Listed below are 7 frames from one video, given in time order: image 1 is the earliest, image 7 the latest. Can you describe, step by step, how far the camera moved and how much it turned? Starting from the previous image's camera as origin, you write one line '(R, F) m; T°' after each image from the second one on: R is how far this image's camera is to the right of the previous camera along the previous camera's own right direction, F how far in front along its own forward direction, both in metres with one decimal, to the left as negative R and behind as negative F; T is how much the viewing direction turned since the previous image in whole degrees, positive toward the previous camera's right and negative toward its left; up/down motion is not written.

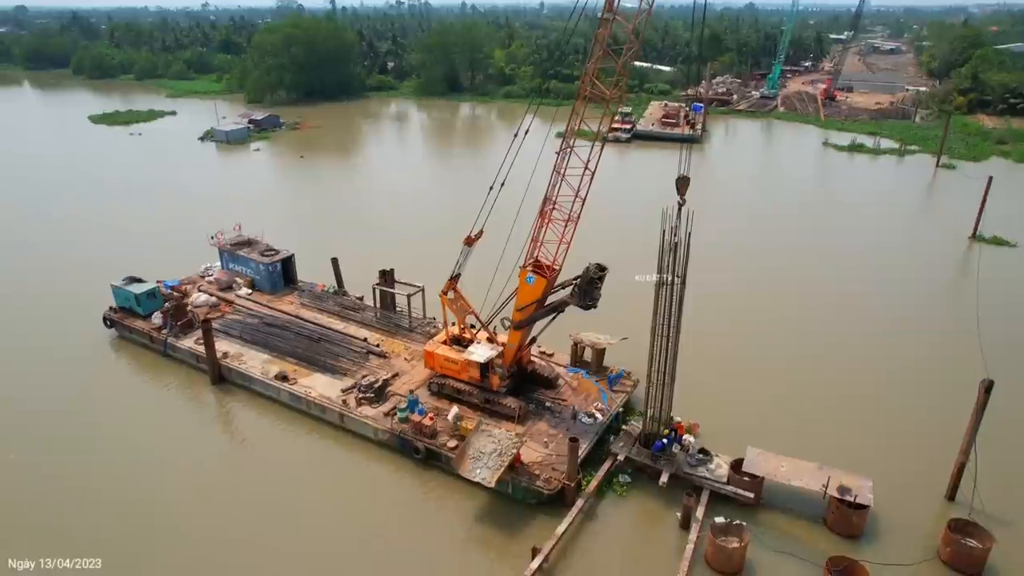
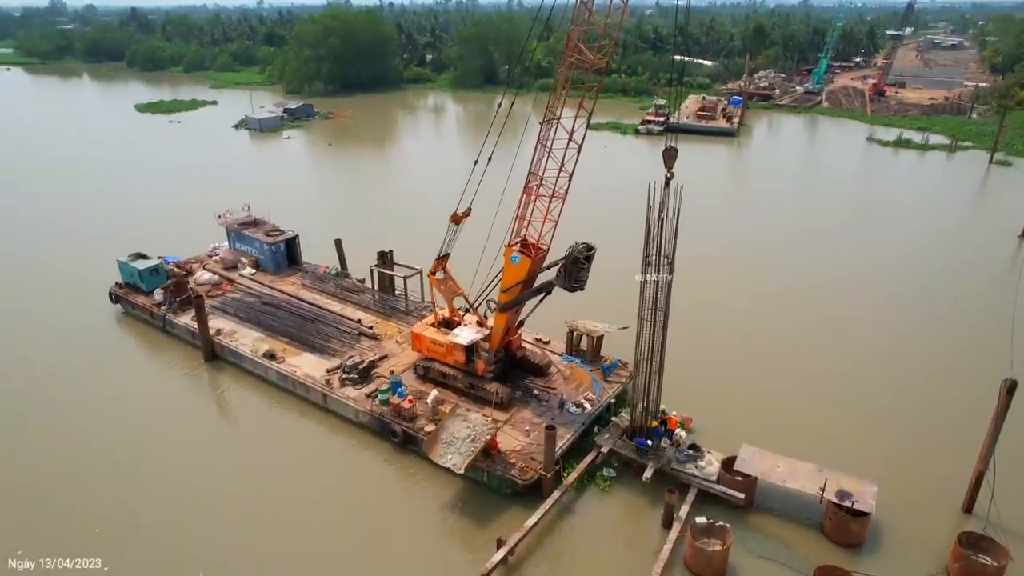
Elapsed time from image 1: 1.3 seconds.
(+1.3, +0.7) m; -4°
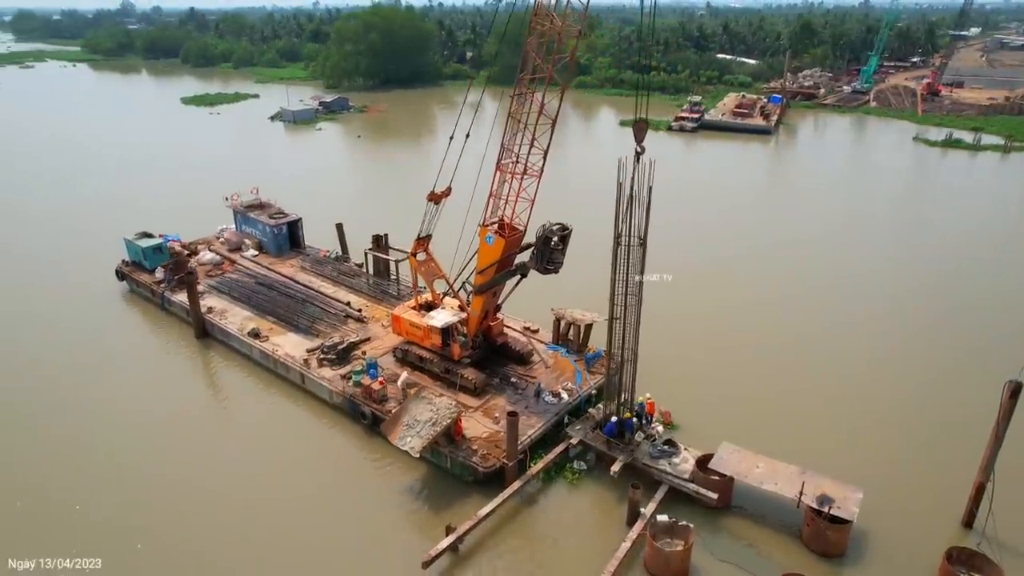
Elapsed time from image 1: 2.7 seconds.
(+1.5, +0.6) m; -4°
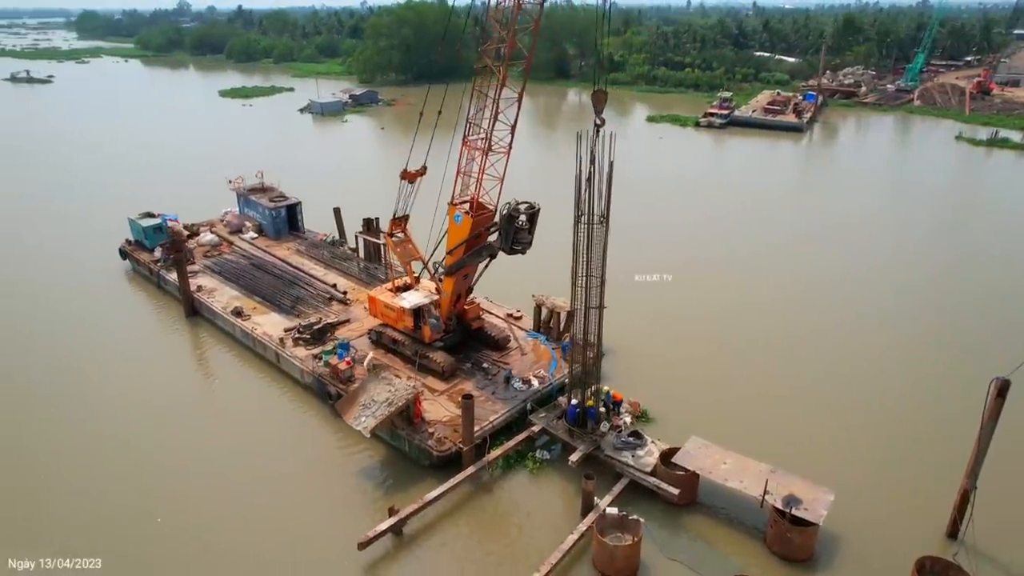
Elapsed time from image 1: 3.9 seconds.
(+1.5, +0.5) m; -4°
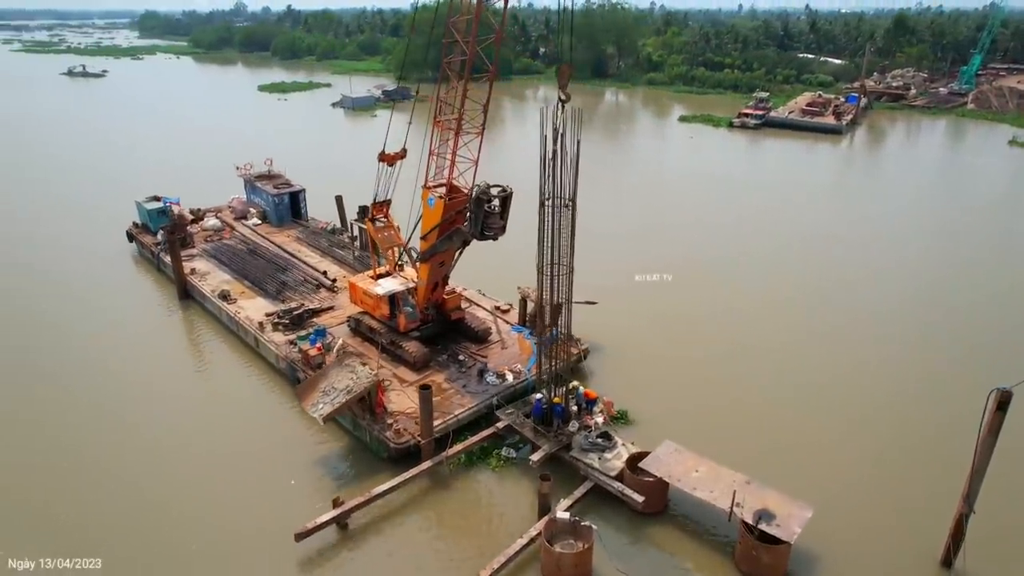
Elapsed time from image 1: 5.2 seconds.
(+1.3, +0.7) m; -4°
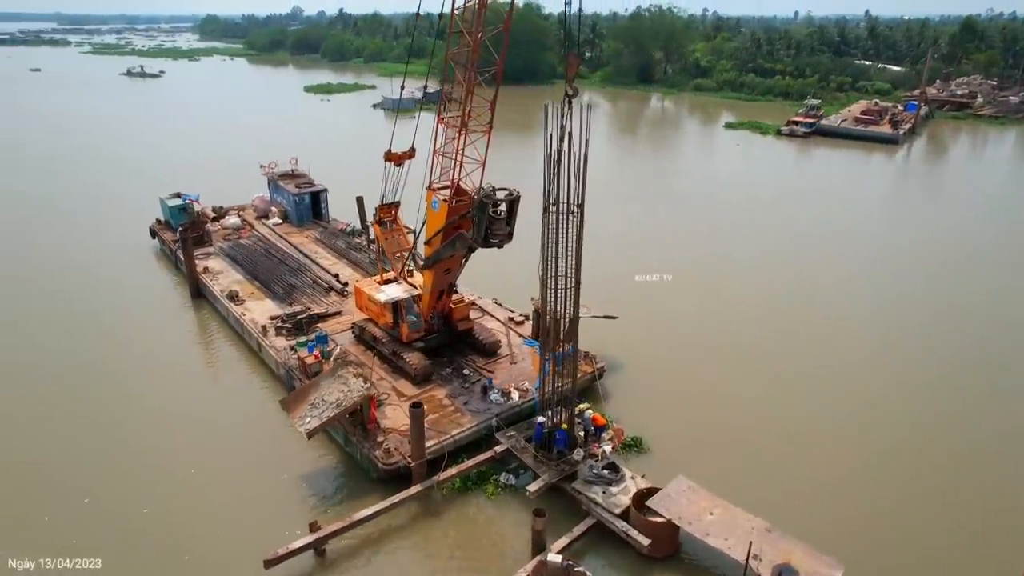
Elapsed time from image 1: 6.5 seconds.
(+0.6, +1.0) m; -4°
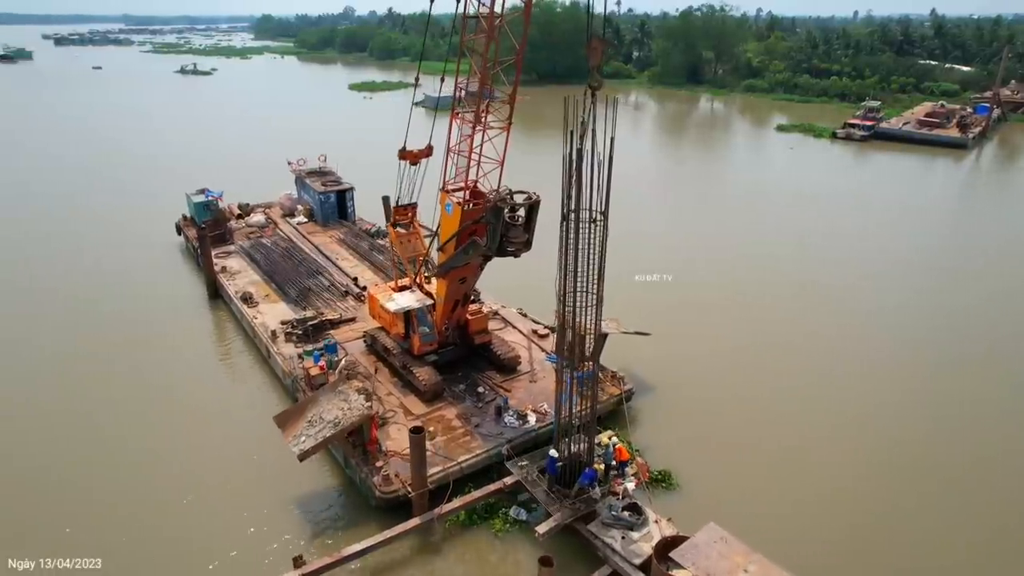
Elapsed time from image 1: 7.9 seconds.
(+0.4, +1.1) m; -4°
